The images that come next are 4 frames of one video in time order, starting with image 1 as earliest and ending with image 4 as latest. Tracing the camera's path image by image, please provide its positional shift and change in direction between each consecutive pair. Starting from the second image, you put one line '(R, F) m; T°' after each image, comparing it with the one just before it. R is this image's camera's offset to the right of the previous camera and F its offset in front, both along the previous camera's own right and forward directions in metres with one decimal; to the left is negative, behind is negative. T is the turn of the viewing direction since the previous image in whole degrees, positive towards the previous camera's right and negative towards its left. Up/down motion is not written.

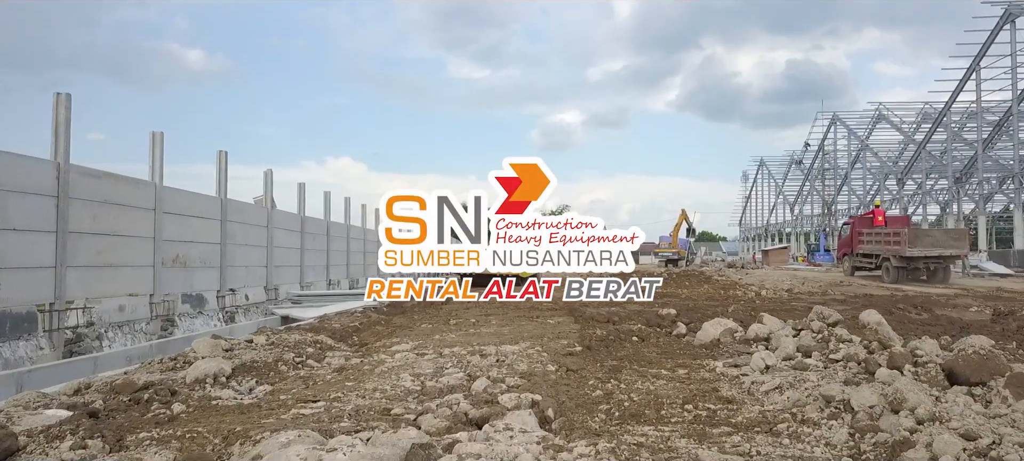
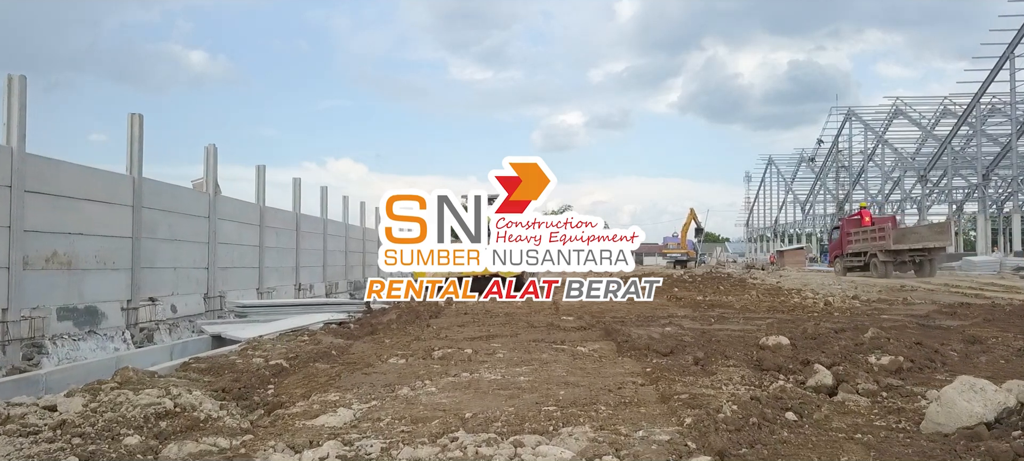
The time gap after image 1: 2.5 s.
(-0.1, +3.0) m; 0°
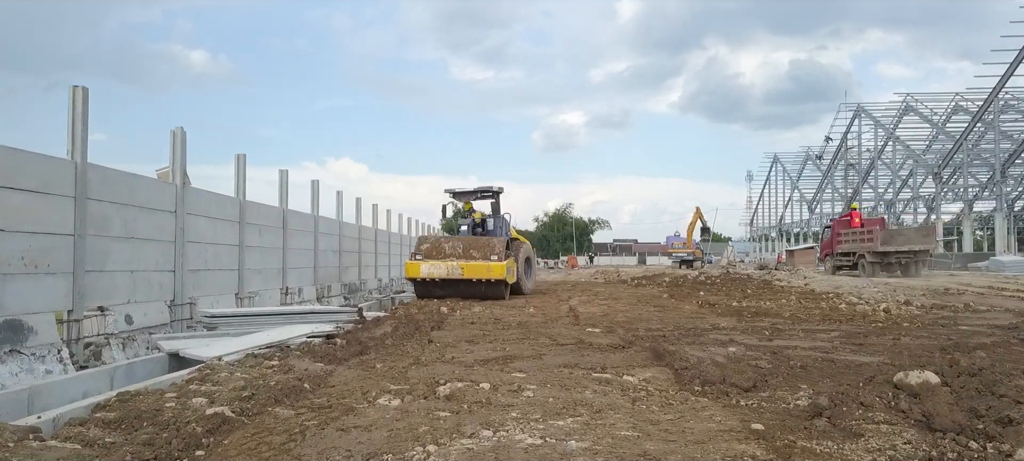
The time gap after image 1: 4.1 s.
(-0.2, +1.5) m; 0°
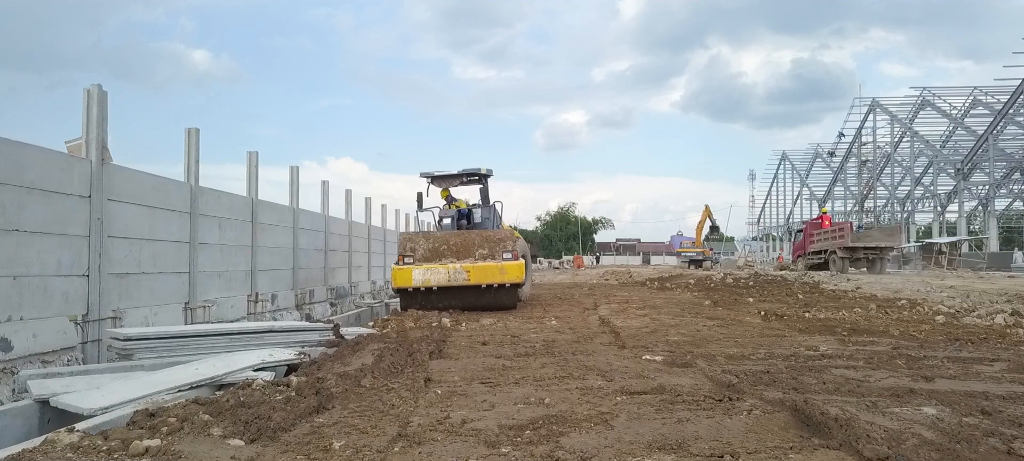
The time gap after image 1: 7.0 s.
(-0.3, +2.3) m; 0°
